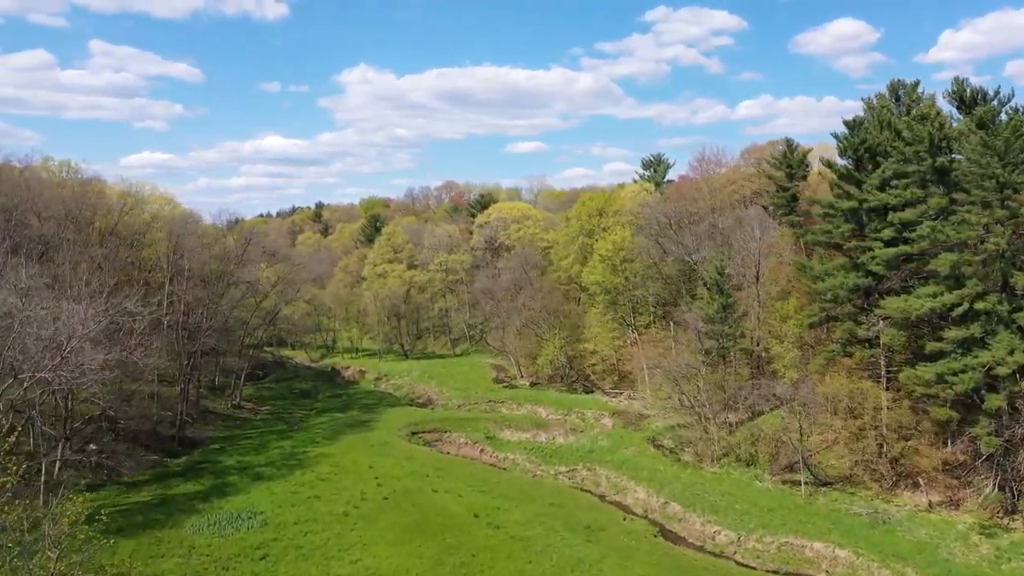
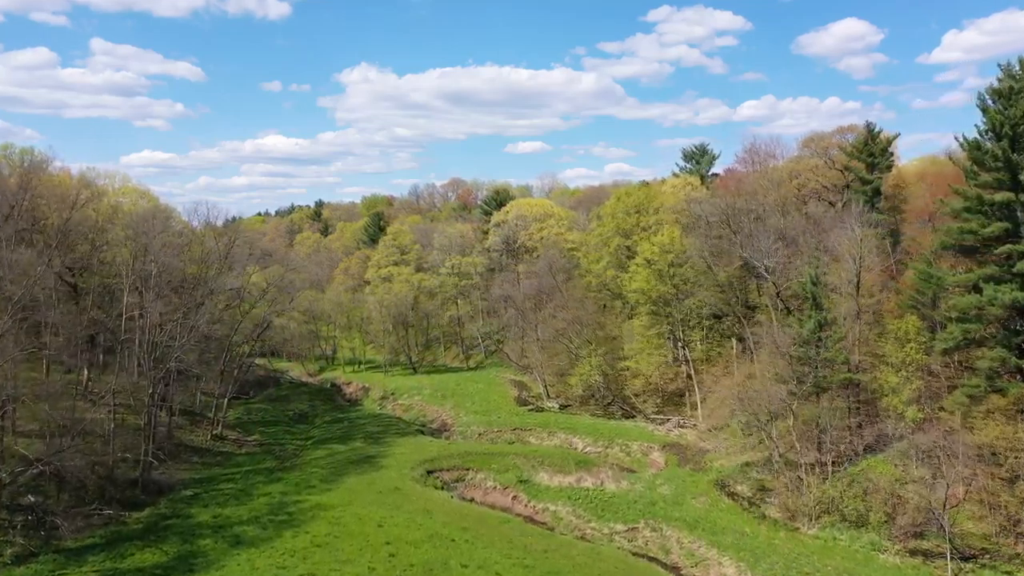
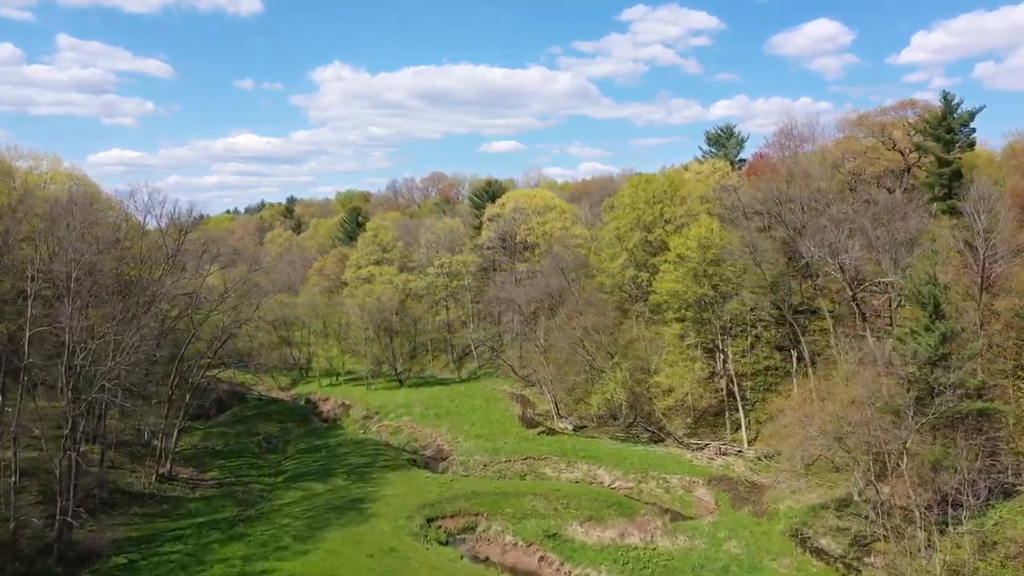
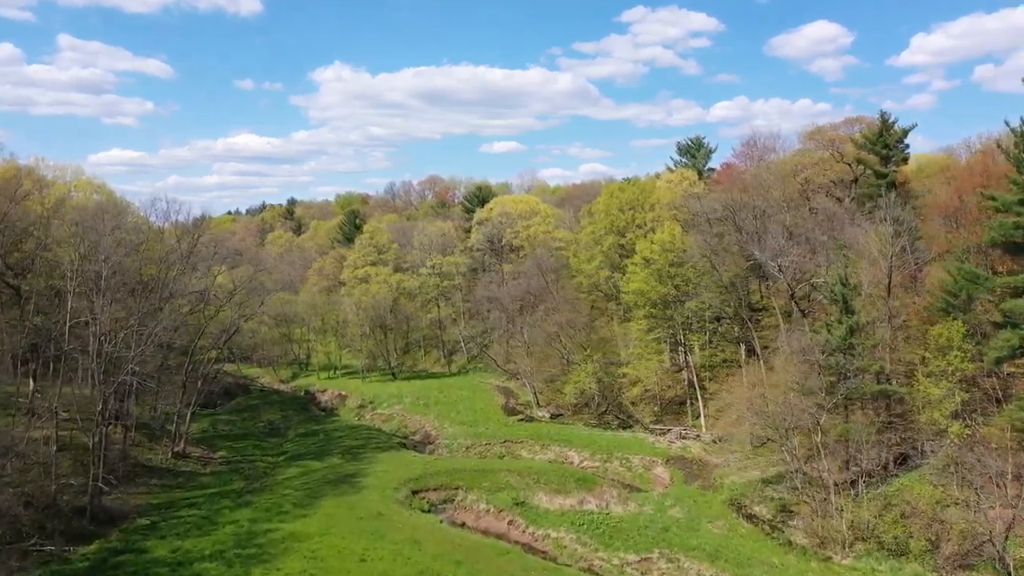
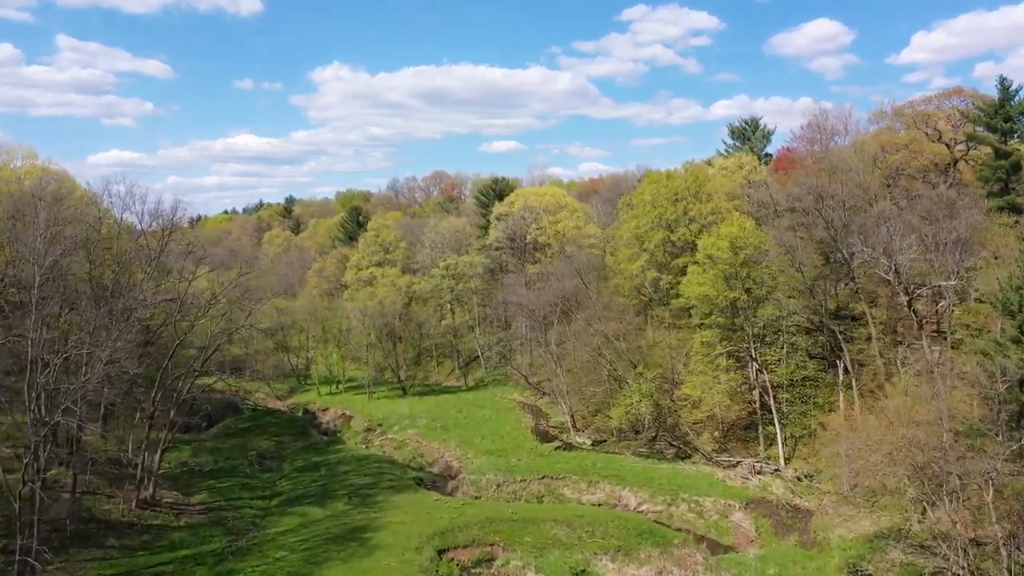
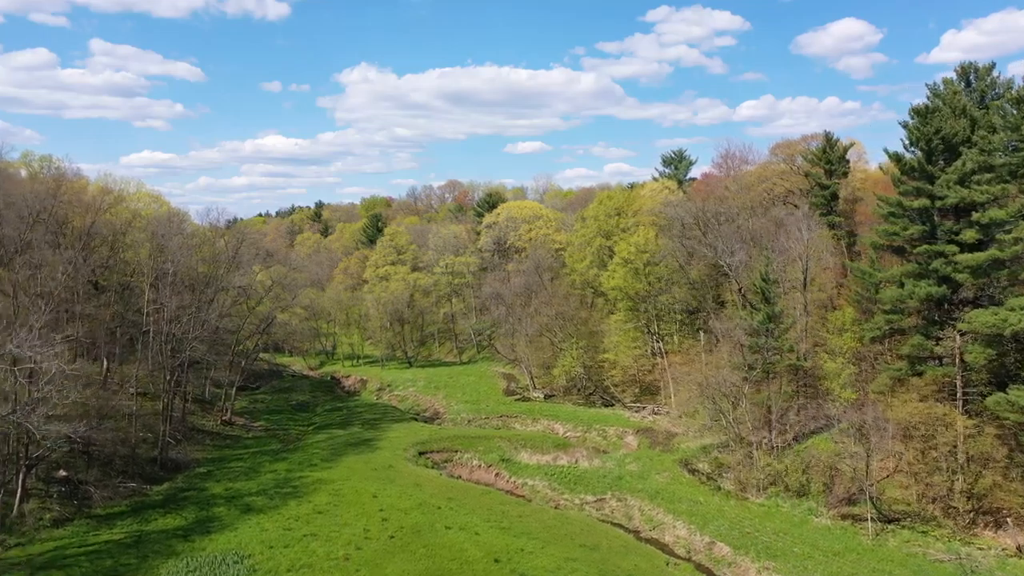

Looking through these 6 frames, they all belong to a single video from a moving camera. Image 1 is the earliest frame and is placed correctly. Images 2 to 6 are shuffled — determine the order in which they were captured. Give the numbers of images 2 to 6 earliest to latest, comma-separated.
6, 2, 4, 3, 5
